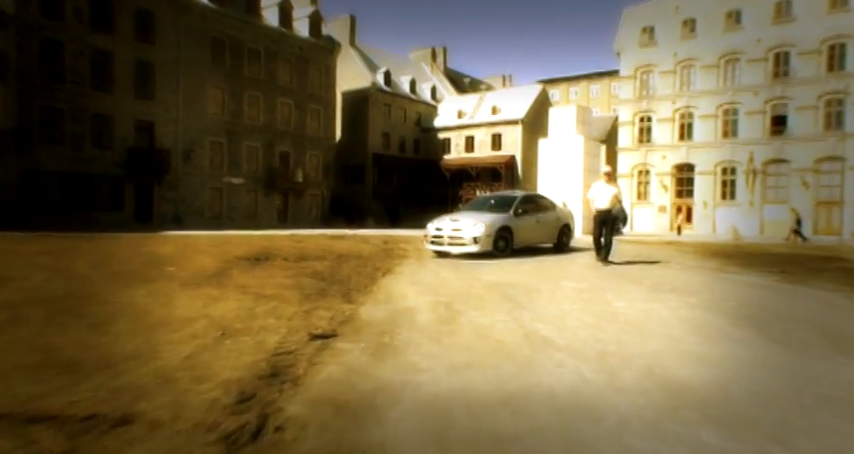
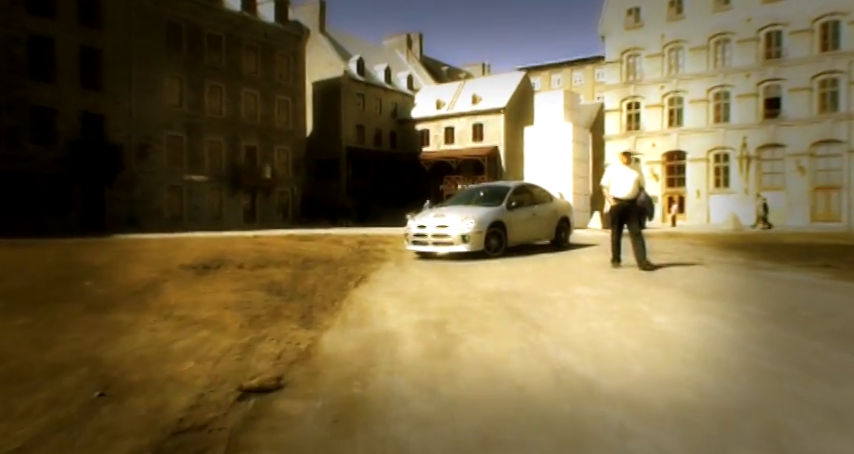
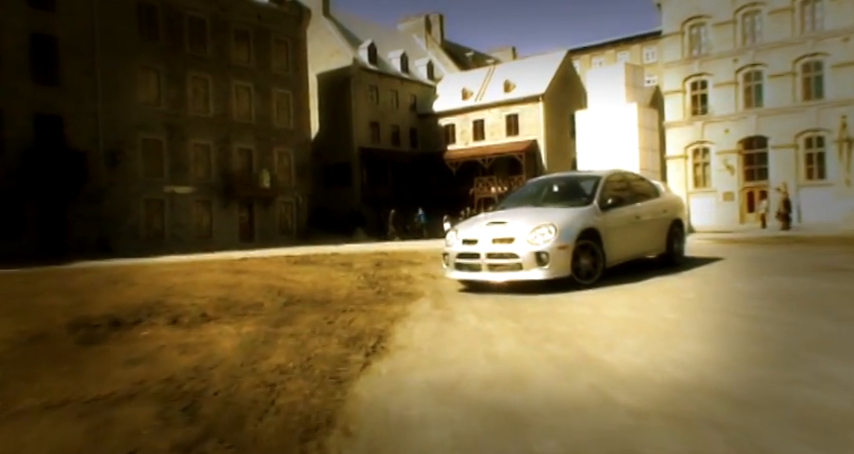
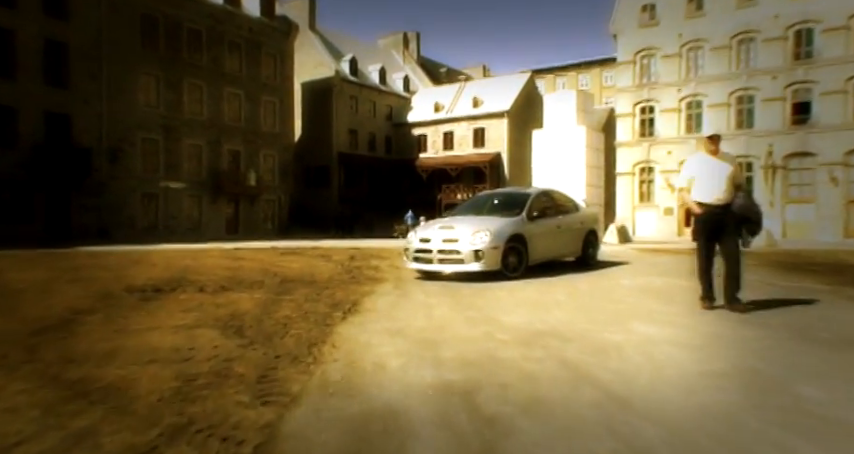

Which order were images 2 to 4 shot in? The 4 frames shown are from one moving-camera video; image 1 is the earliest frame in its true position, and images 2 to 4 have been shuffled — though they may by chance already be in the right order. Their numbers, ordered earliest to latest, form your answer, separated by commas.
2, 4, 3
